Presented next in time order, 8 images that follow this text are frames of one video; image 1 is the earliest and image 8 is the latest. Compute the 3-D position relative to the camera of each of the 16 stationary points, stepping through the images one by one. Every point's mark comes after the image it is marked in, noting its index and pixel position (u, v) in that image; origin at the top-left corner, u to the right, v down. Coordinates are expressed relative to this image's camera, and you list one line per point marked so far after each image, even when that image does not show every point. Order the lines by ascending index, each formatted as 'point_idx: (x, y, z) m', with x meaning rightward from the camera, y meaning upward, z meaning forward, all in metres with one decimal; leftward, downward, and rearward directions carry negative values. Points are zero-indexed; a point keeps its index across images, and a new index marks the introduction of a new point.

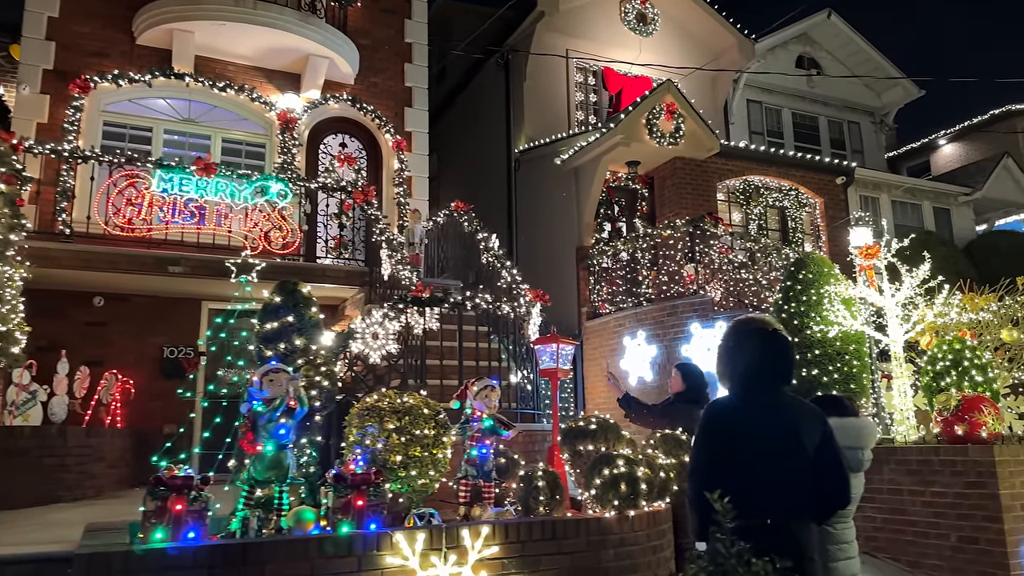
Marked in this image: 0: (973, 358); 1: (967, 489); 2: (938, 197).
0: (+4.8, -0.7, +7.8) m
1: (+4.3, -1.9, +7.0) m
2: (+9.5, +2.0, +16.7) m
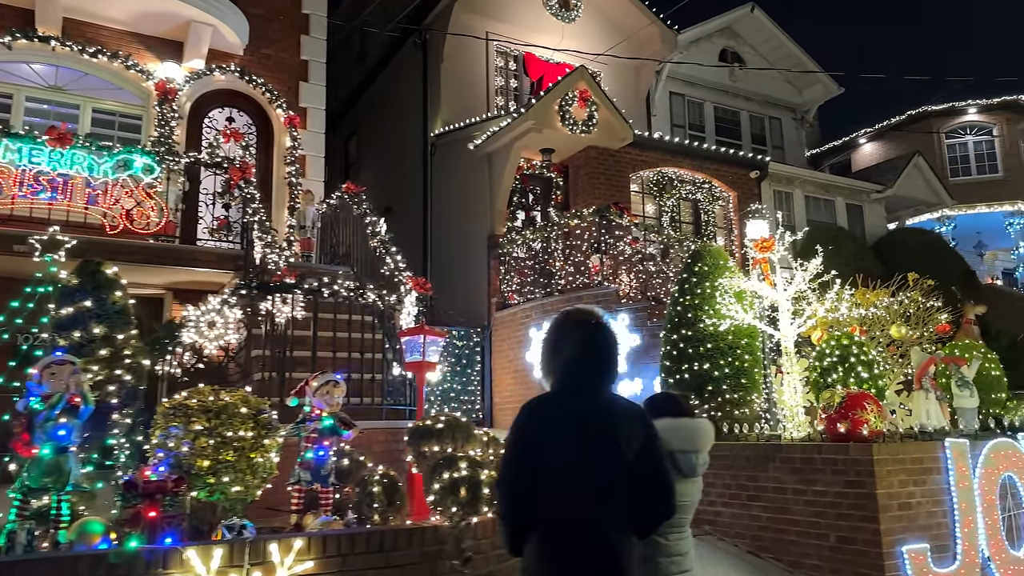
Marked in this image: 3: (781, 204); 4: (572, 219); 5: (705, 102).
0: (+3.6, -0.7, +7.7) m
1: (+3.1, -1.8, +6.8) m
2: (+7.6, +2.1, +16.9) m
3: (+5.7, +1.8, +15.9) m
4: (+0.9, +1.1, +11.6) m
5: (+5.0, +4.8, +19.4) m
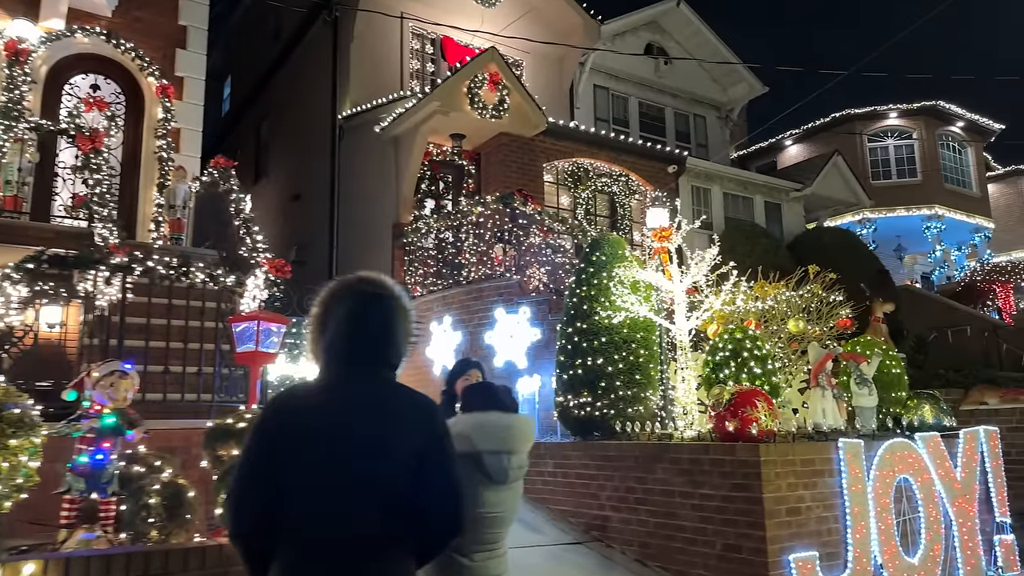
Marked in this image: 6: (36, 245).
0: (+2.3, -0.6, +7.2) m
1: (+1.9, -1.7, +6.3) m
2: (+5.7, +2.2, +16.7) m
3: (+3.9, +1.8, +15.5) m
4: (-0.5, +1.2, +11.0) m
5: (+3.0, +4.9, +19.0) m
6: (-5.0, +0.4, +7.9) m
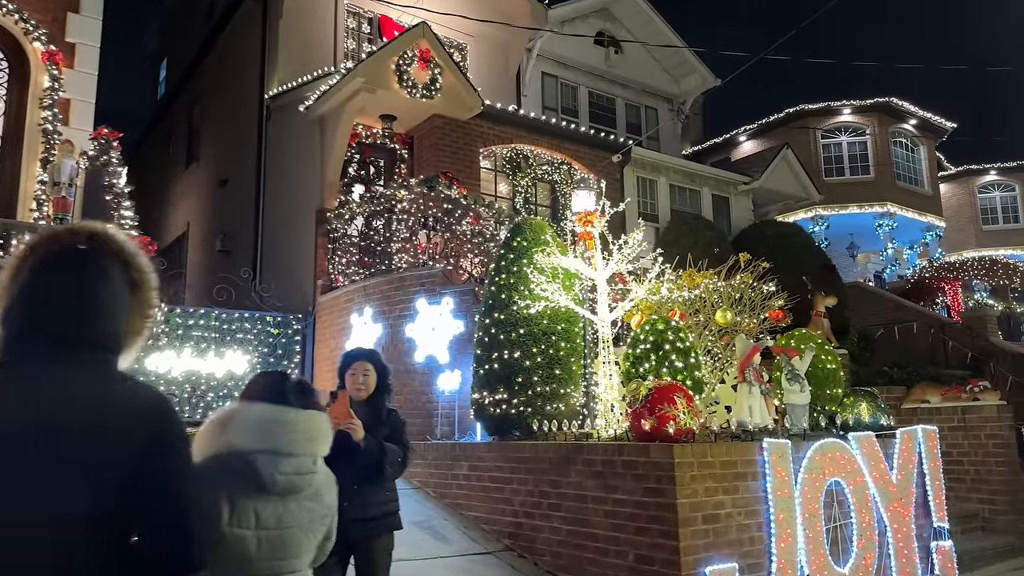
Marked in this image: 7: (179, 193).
0: (+1.5, -0.5, +6.7) m
1: (+1.0, -1.6, +5.7) m
2: (+4.5, +2.3, +16.2) m
3: (+2.7, +1.9, +15.0) m
4: (-1.6, +1.3, +10.3) m
5: (+1.7, +5.0, +18.4) m
6: (-5.9, +0.6, +7.0) m
7: (-8.6, +2.5, +19.4) m
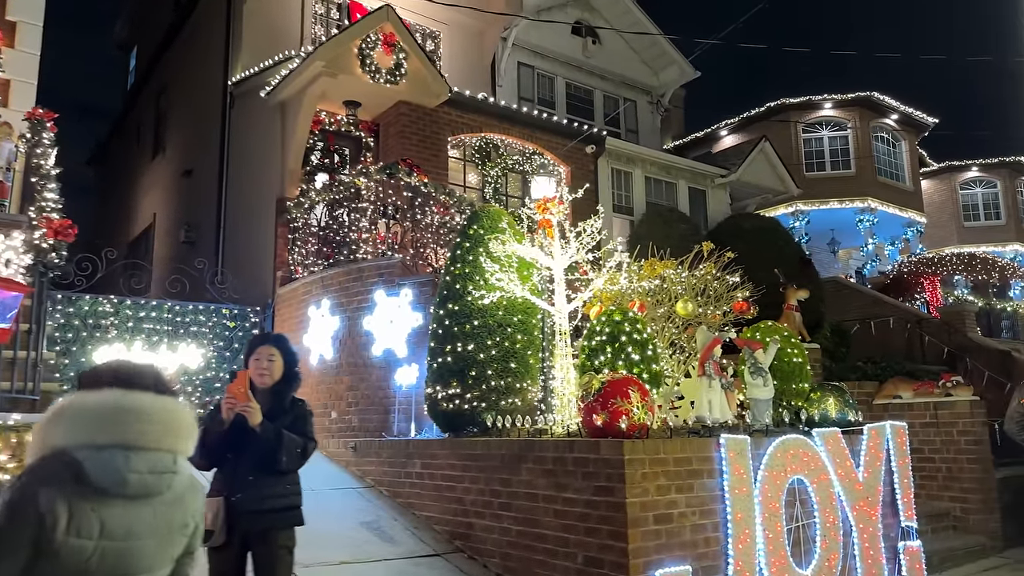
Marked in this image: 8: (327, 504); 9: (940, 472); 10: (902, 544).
0: (+1.0, -0.4, +6.3) m
1: (+0.6, -1.5, +5.4) m
2: (+3.9, +2.4, +16.0) m
3: (+2.1, +2.1, +14.7) m
4: (-2.0, +1.5, +9.9) m
5: (+1.1, +5.1, +18.1) m
6: (-6.3, +0.7, +6.6) m
7: (-9.2, +2.6, +18.9) m
8: (-1.8, -2.1, +7.4) m
9: (+4.9, -2.1, +8.6) m
10: (+3.6, -2.4, +6.9) m
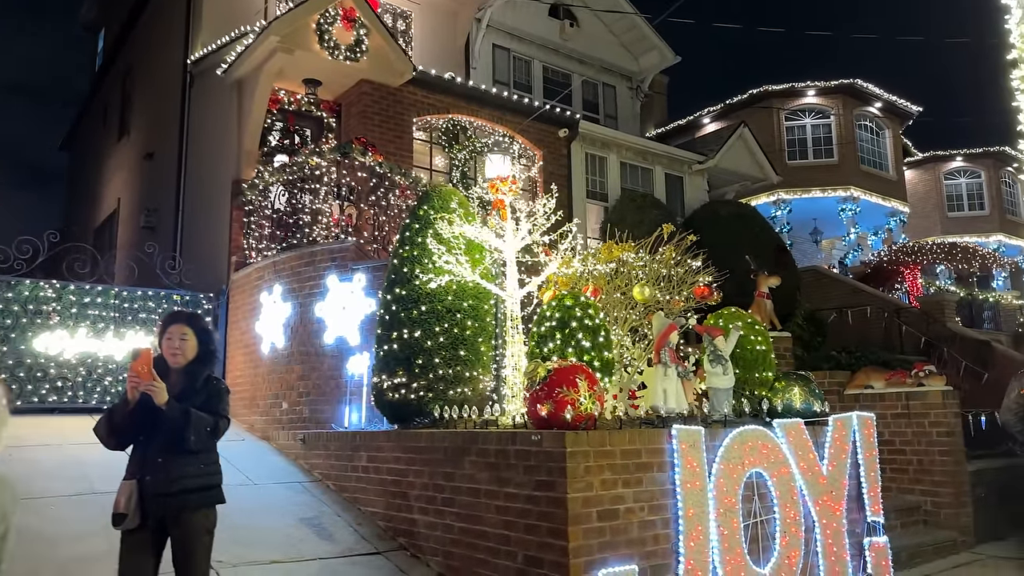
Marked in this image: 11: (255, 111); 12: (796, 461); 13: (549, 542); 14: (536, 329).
0: (+0.6, -0.2, +6.0) m
1: (+0.2, -1.4, +5.1) m
2: (+3.3, +2.6, +15.6) m
3: (+1.6, +2.3, +14.3) m
4: (-2.5, +1.6, +9.5) m
5: (+0.5, +5.4, +17.7) m
6: (-6.8, +0.9, +6.2) m
7: (-9.8, +3.0, +18.4) m
8: (-2.3, -2.0, +7.0) m
9: (+4.4, -2.0, +8.3) m
10: (+3.2, -2.2, +6.6) m
11: (-3.7, +2.6, +10.8) m
12: (+2.4, -1.4, +6.3) m
13: (+0.2, -1.7, +5.0) m
14: (+0.2, -0.3, +6.1) m
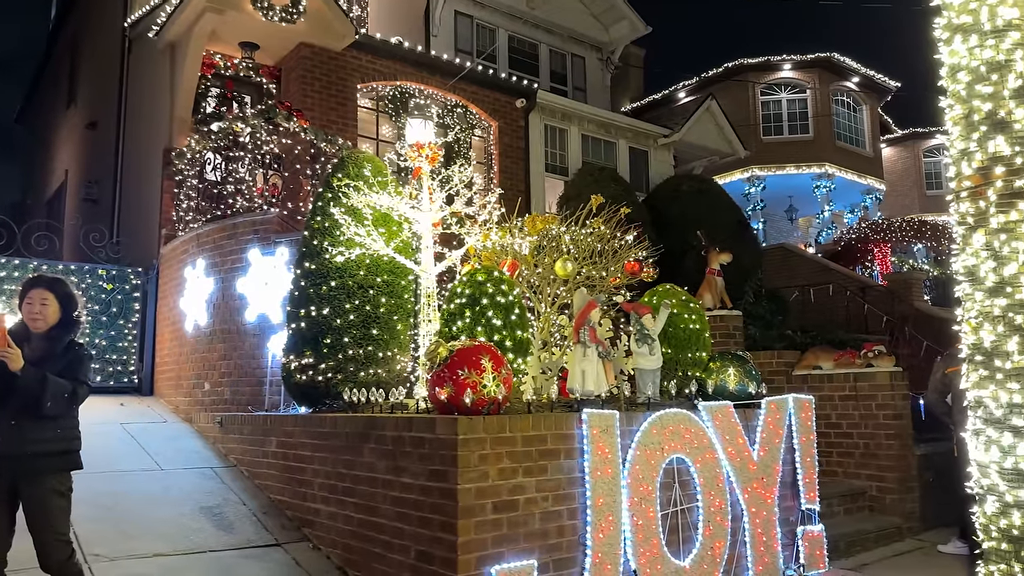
0: (-0.1, 0.0, +5.6) m
1: (-0.5, -1.2, +4.7) m
2: (+2.5, +3.1, +15.1) m
3: (+0.7, +2.7, +13.9) m
4: (-3.3, +2.0, +9.0) m
5: (-0.3, +5.9, +17.1) m
6: (-7.5, +1.1, +5.6) m
7: (-10.7, +3.5, +17.7) m
8: (-3.0, -1.7, +6.6) m
9: (+3.7, -1.7, +8.0) m
10: (+2.4, -2.0, +6.3) m
11: (-4.5, +2.9, +10.2) m
12: (+1.7, -1.3, +5.9) m
13: (-0.4, -1.5, +4.6) m
14: (-0.5, -0.1, +5.7) m
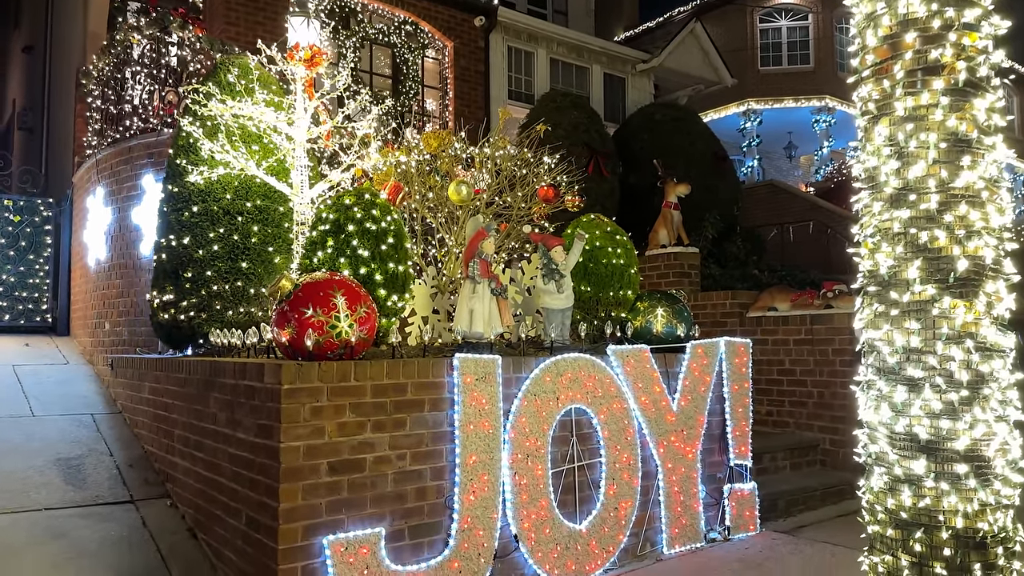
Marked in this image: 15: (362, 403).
0: (-0.9, +0.4, +4.8) m
1: (-1.4, -0.8, +4.0) m
2: (+1.9, +4.3, +14.1) m
3: (+0.1, +3.8, +12.8) m
4: (-4.0, +2.7, +8.1) m
5: (-0.9, +7.3, +15.8) m
6: (-8.3, +1.6, +4.9) m
7: (-11.3, +5.0, +16.8) m
8: (-3.8, -1.2, +6.0) m
9: (+2.9, -1.1, +7.2) m
10: (+1.6, -1.5, +5.6) m
11: (-5.2, +3.7, +9.3) m
12: (+0.9, -0.7, +5.2) m
13: (-1.3, -1.1, +3.9) m
14: (-1.3, +0.4, +4.9) m
15: (-0.8, -0.6, +4.1) m
